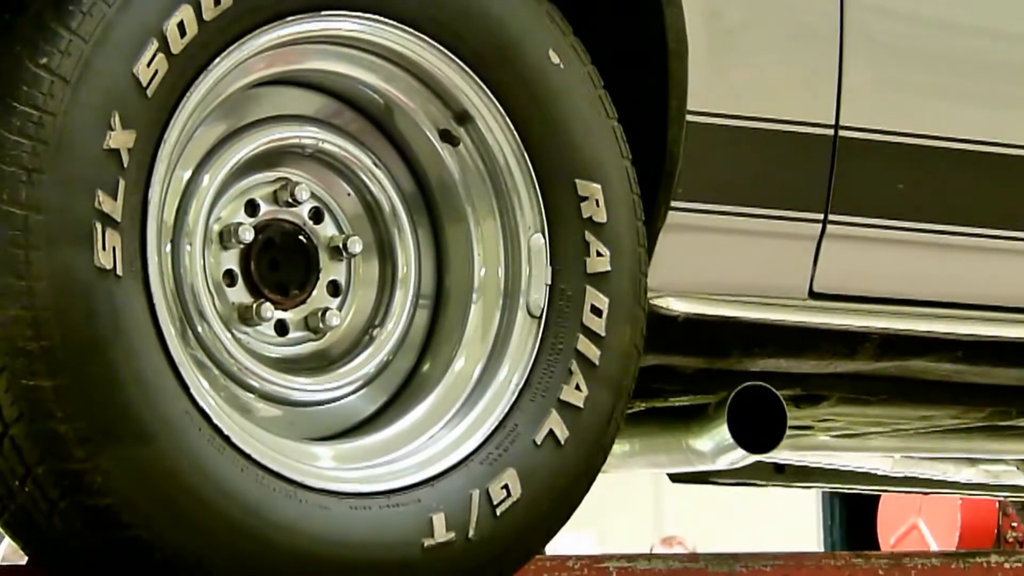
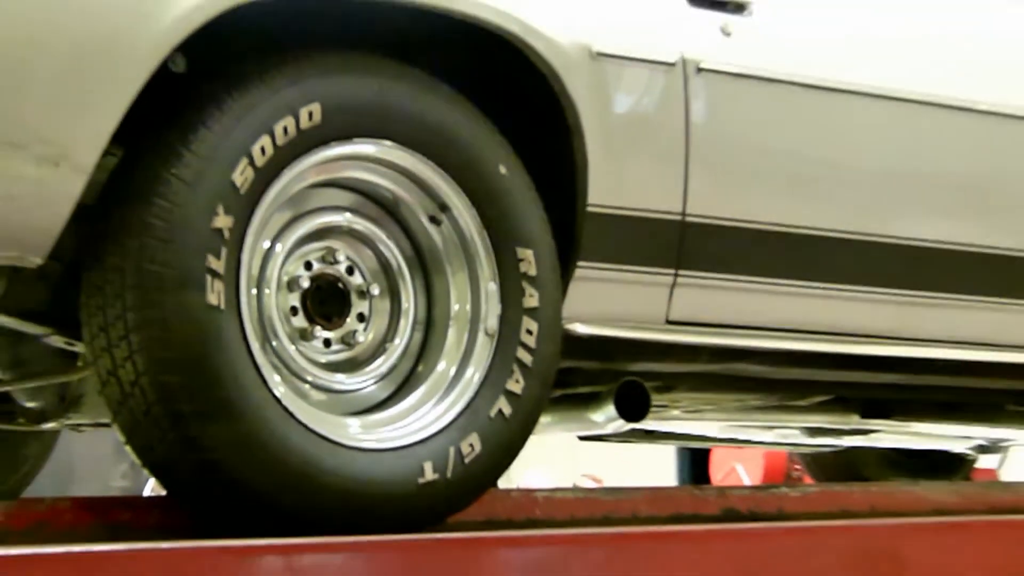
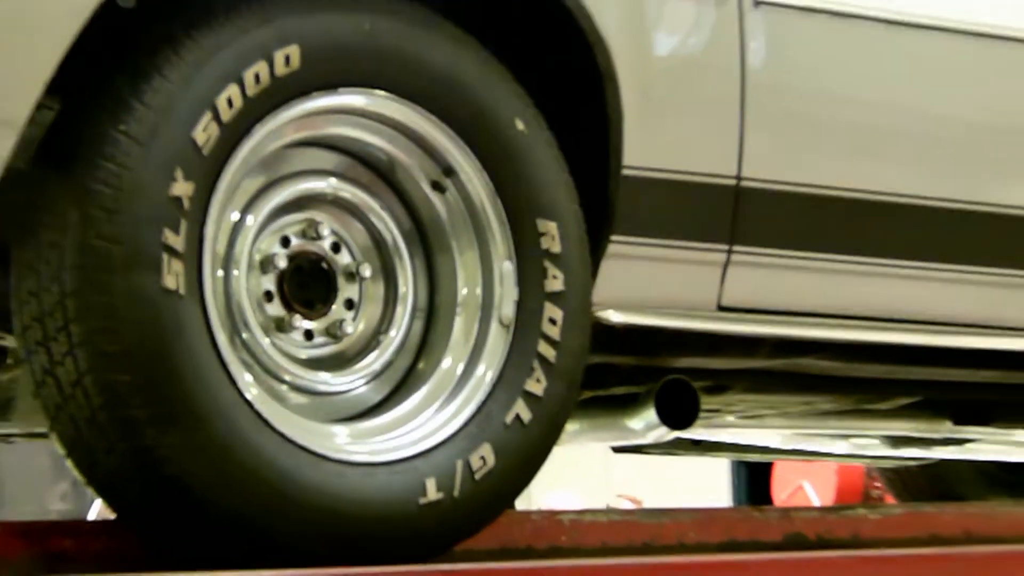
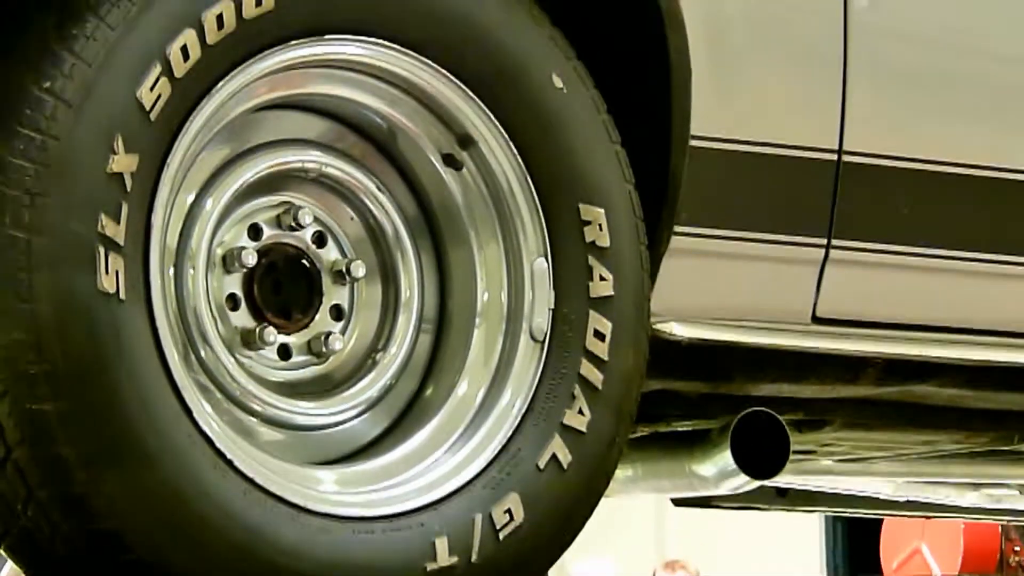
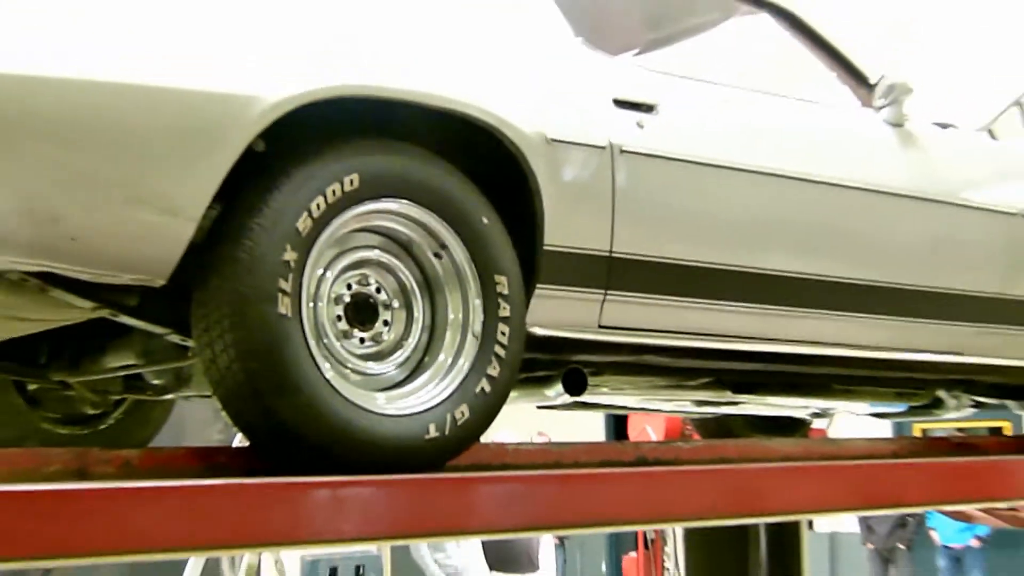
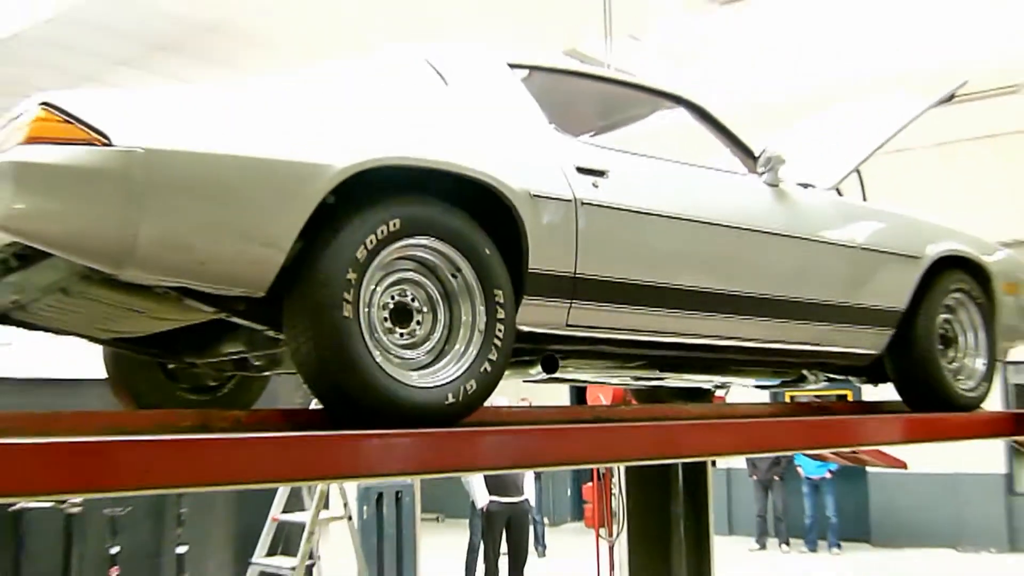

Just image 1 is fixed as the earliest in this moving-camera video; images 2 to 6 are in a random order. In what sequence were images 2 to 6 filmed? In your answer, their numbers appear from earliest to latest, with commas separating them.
4, 3, 2, 5, 6
